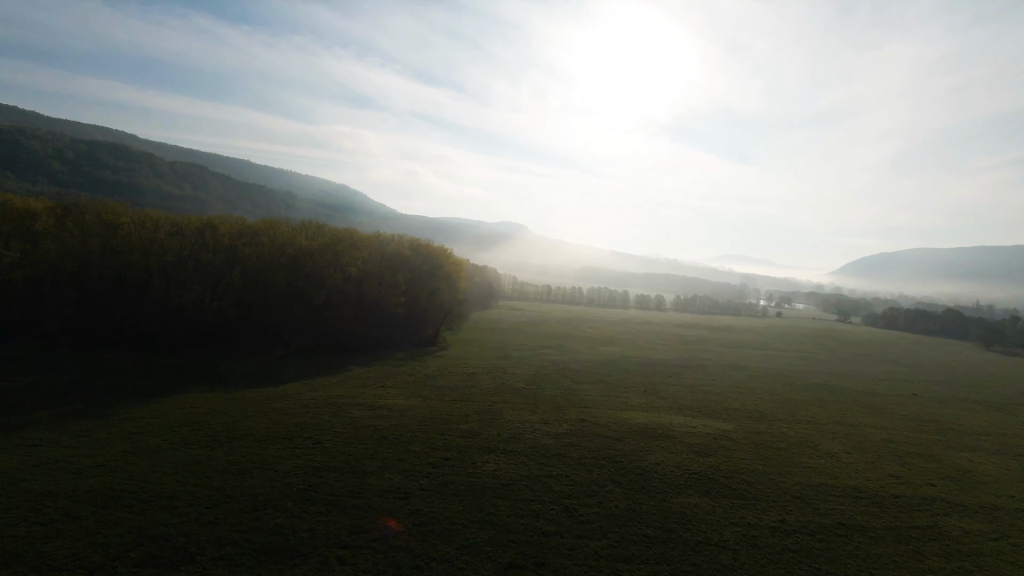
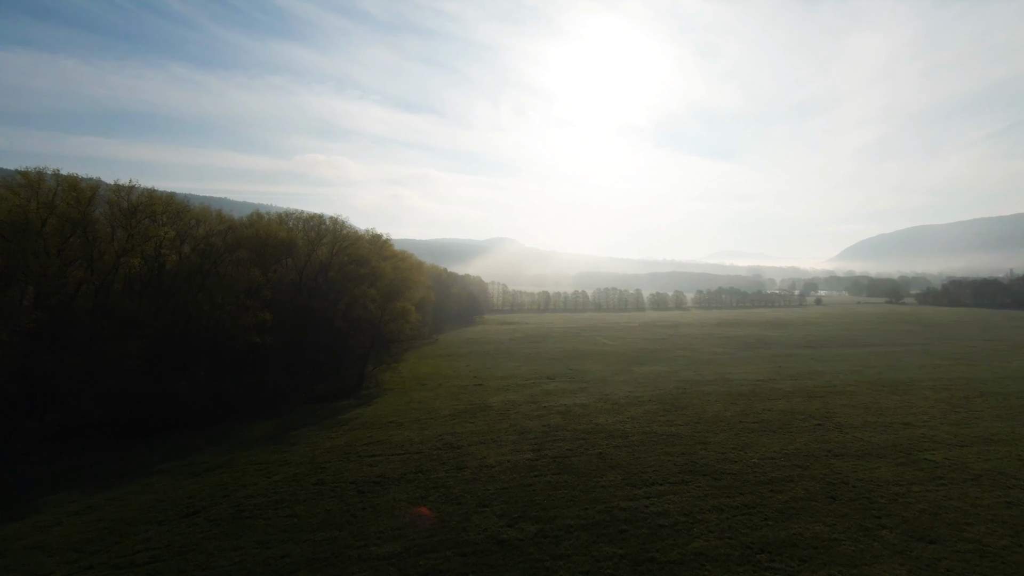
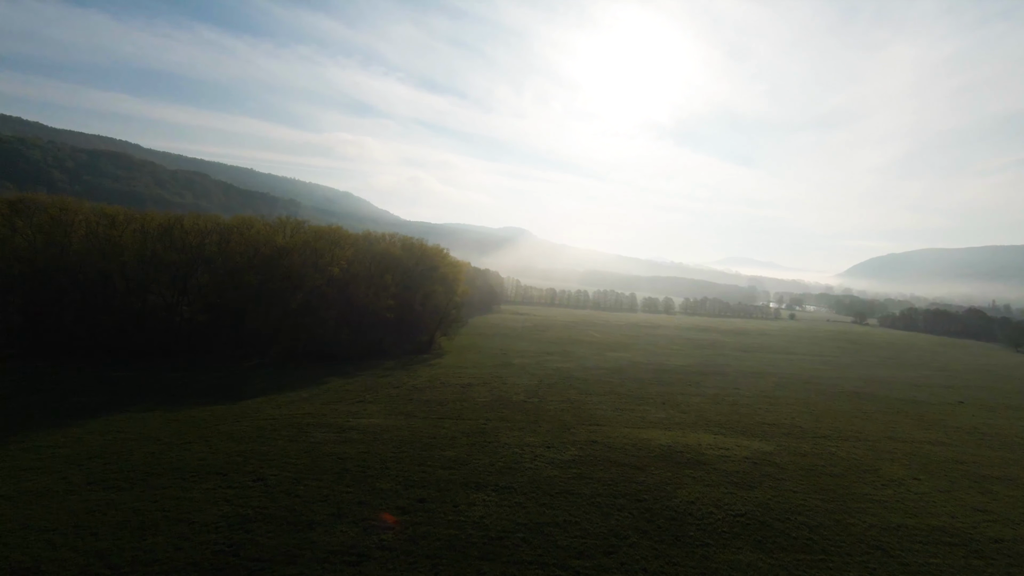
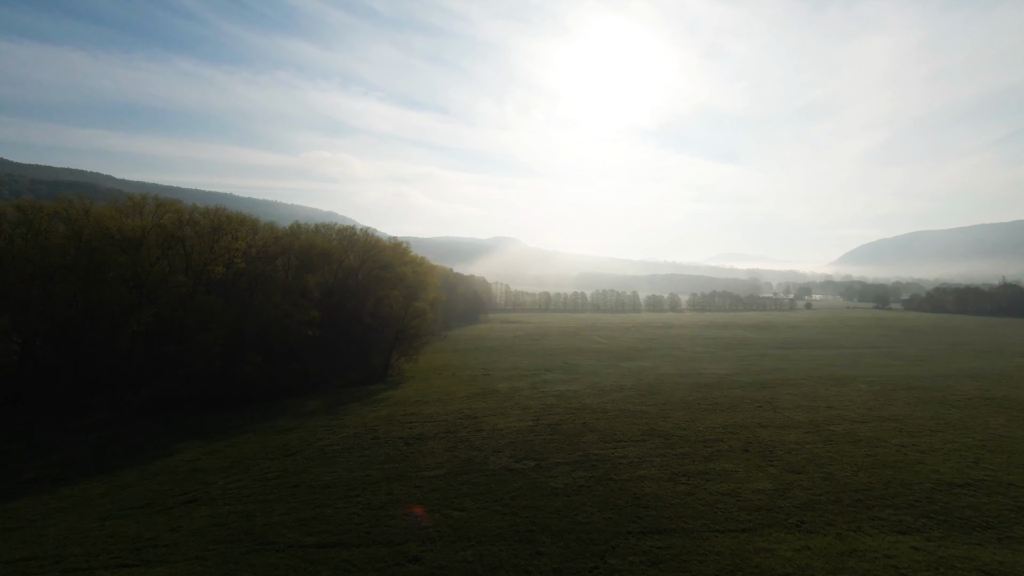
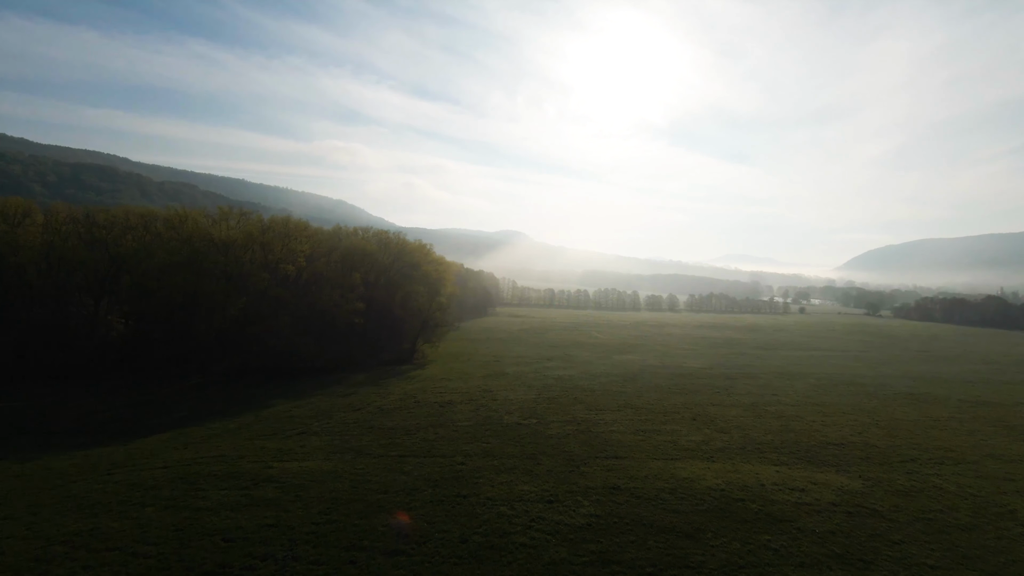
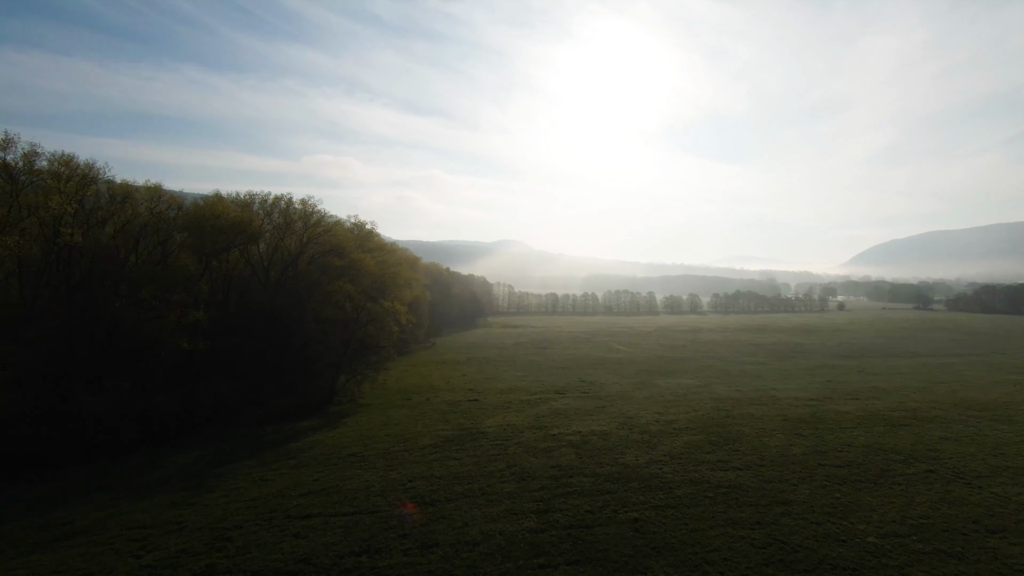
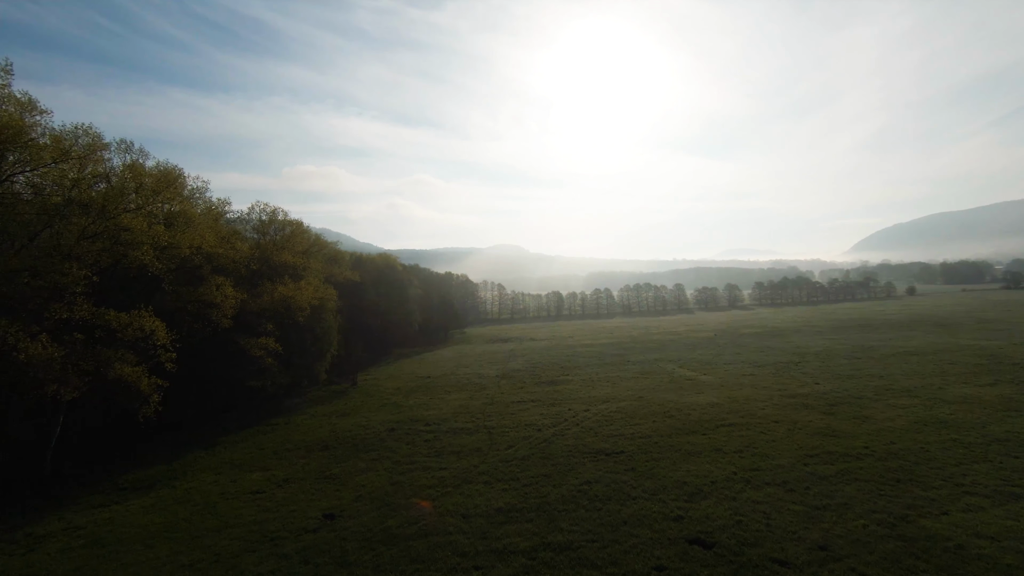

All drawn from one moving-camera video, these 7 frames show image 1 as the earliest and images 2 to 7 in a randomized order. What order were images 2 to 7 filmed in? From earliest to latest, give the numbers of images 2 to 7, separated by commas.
3, 5, 4, 2, 6, 7
